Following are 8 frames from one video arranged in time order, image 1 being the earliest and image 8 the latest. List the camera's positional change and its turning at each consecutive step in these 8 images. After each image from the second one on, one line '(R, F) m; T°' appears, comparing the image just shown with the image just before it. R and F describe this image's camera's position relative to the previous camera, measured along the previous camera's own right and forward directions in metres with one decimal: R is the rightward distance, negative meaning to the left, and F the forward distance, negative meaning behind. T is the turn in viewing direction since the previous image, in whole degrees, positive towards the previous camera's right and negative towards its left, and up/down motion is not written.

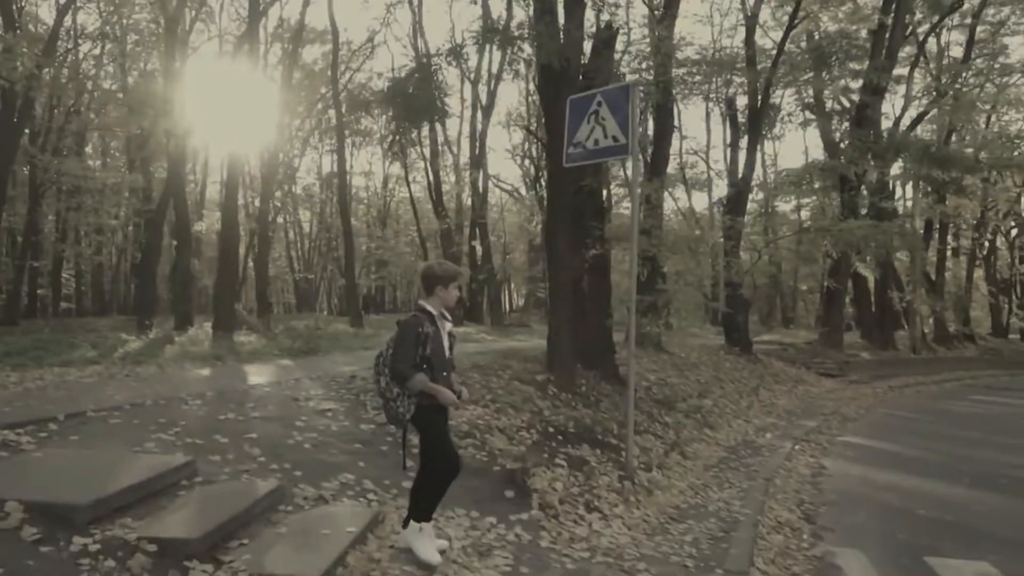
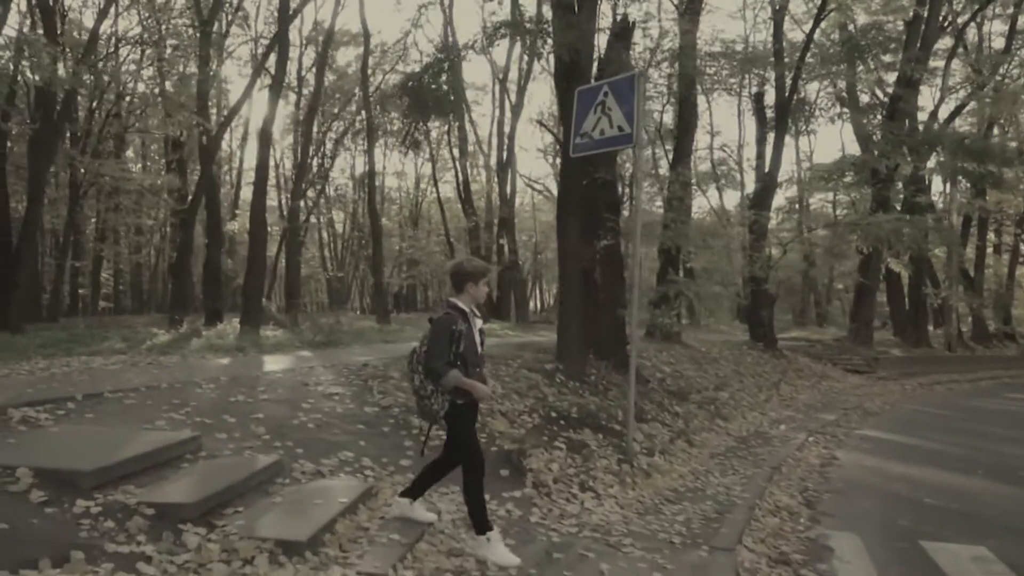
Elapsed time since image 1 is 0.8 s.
(+0.3, -0.2) m; -2°
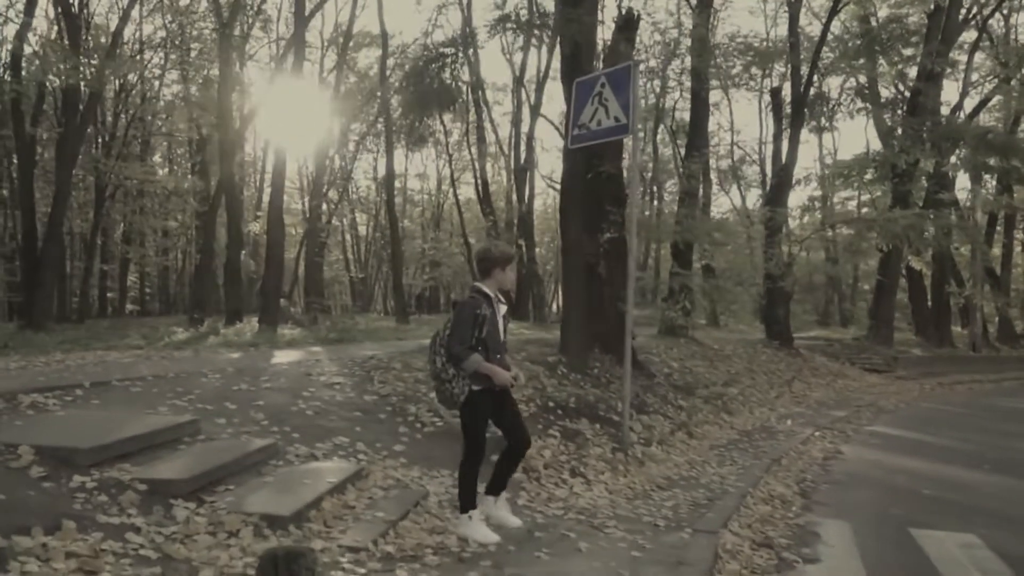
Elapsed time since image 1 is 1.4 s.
(+0.3, -0.2) m; -2°
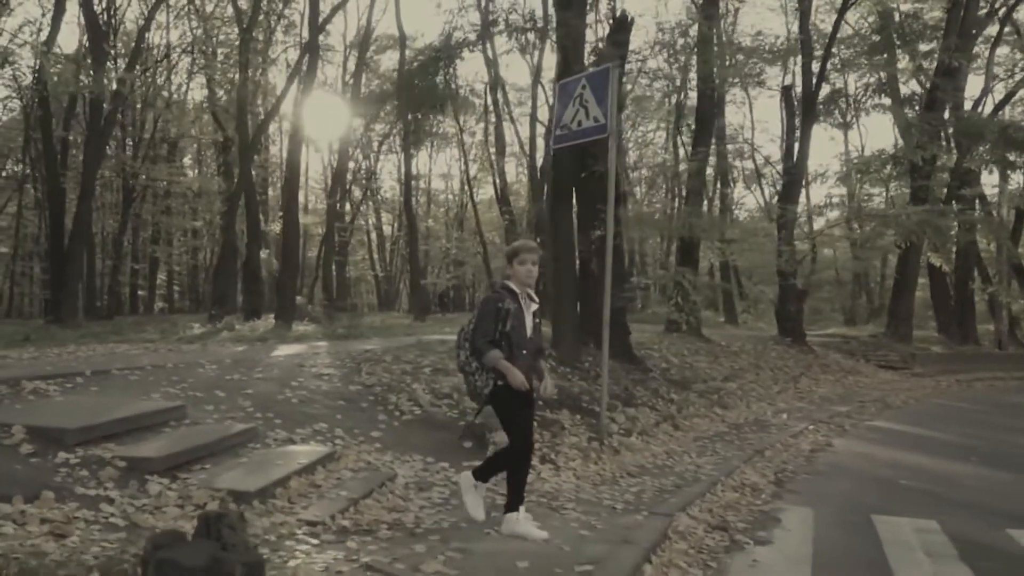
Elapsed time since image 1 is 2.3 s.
(+0.5, -0.3) m; -2°
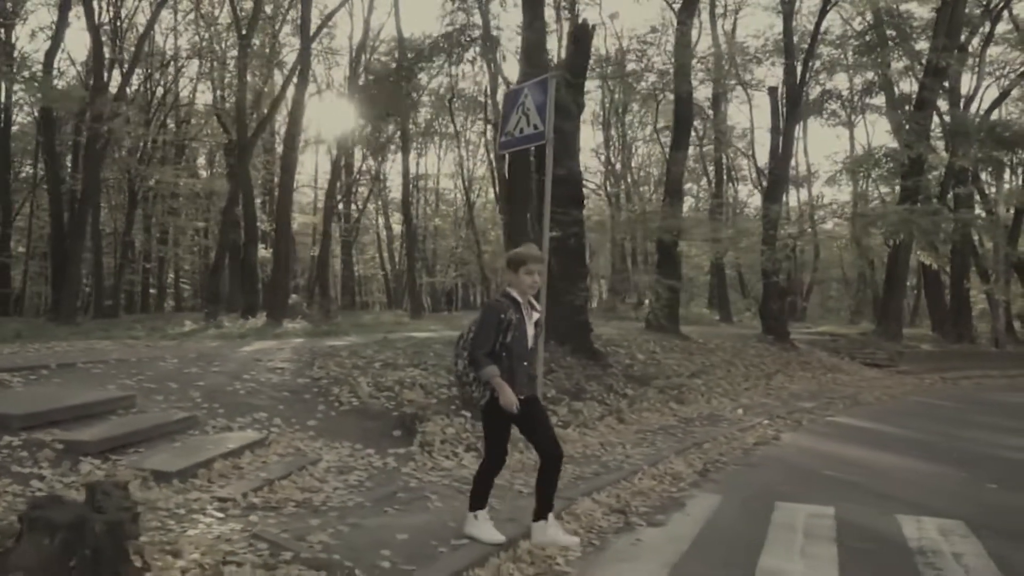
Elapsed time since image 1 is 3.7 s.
(+0.9, -0.6) m; -2°
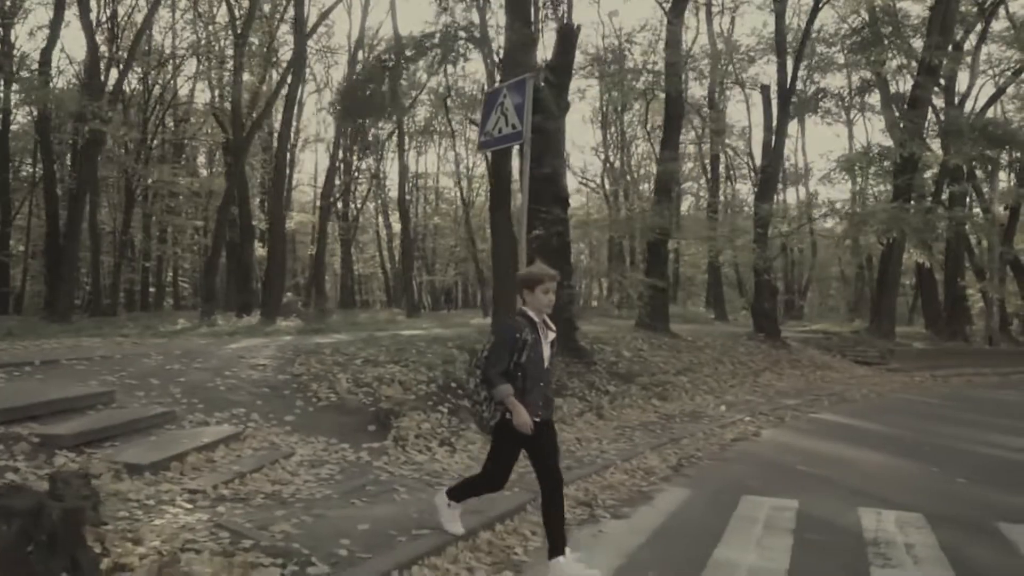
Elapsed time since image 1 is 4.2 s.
(+0.3, -0.2) m; 0°
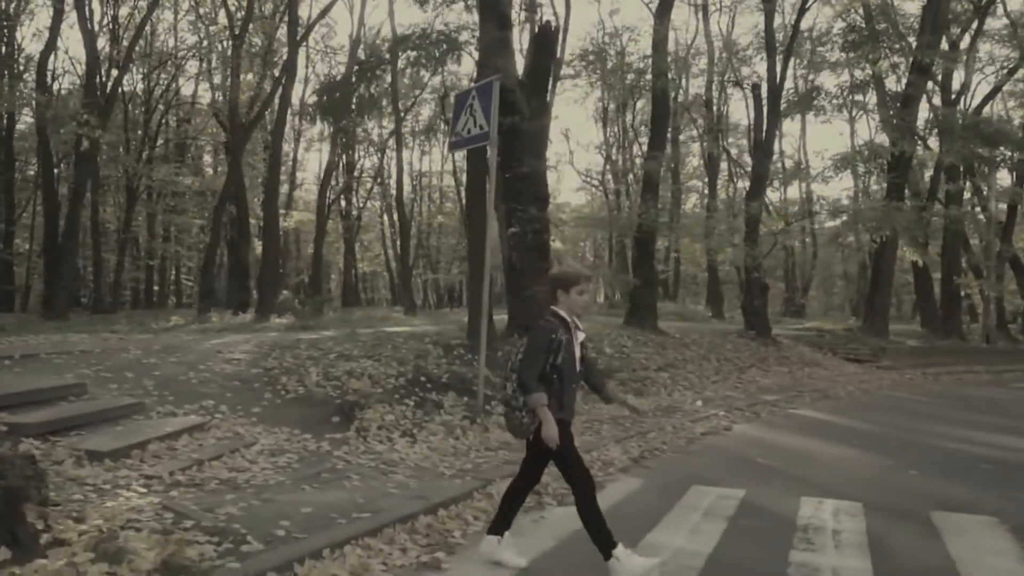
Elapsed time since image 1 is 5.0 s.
(+0.5, -0.3) m; -1°
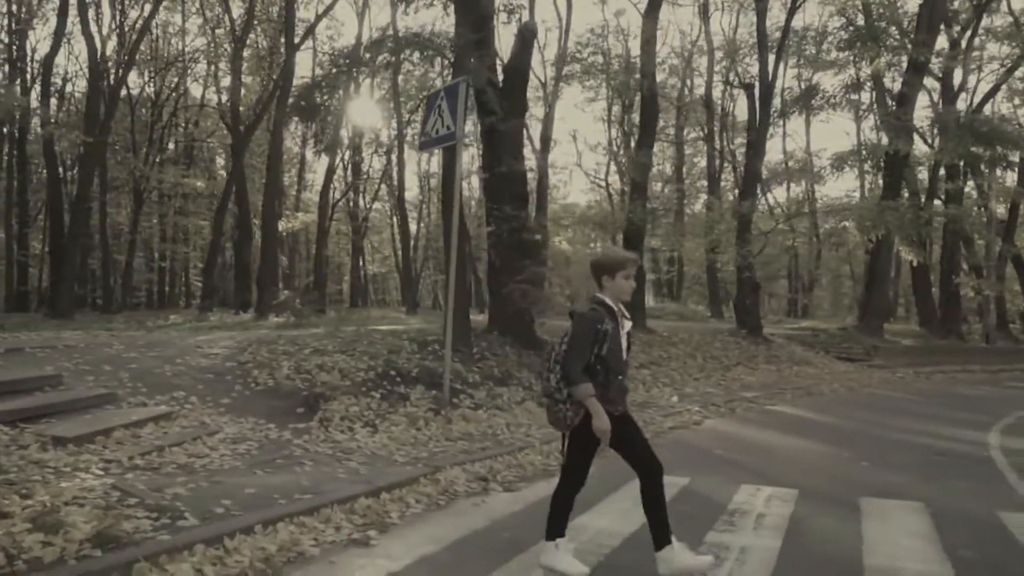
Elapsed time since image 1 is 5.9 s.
(+0.6, -0.4) m; -1°
